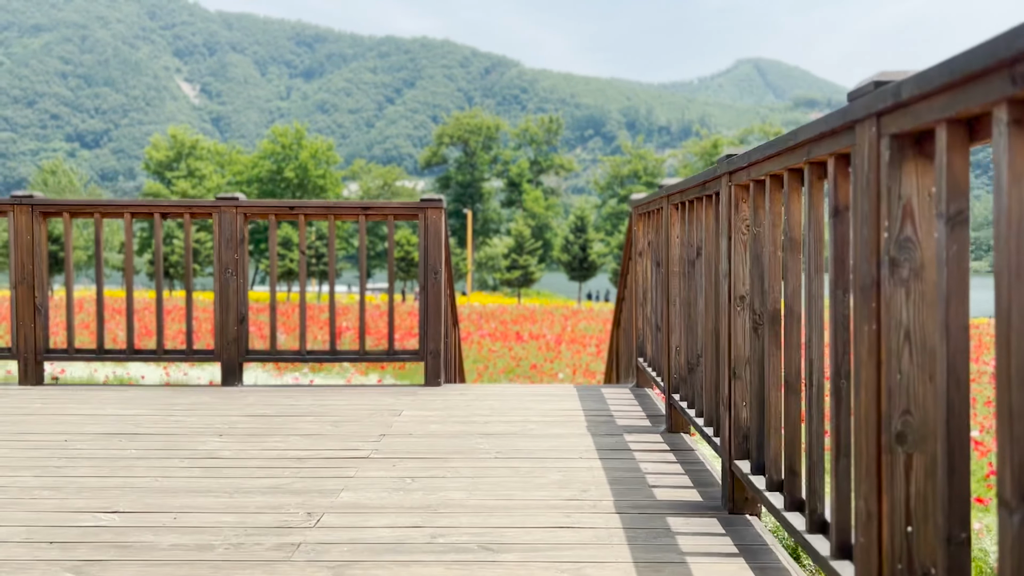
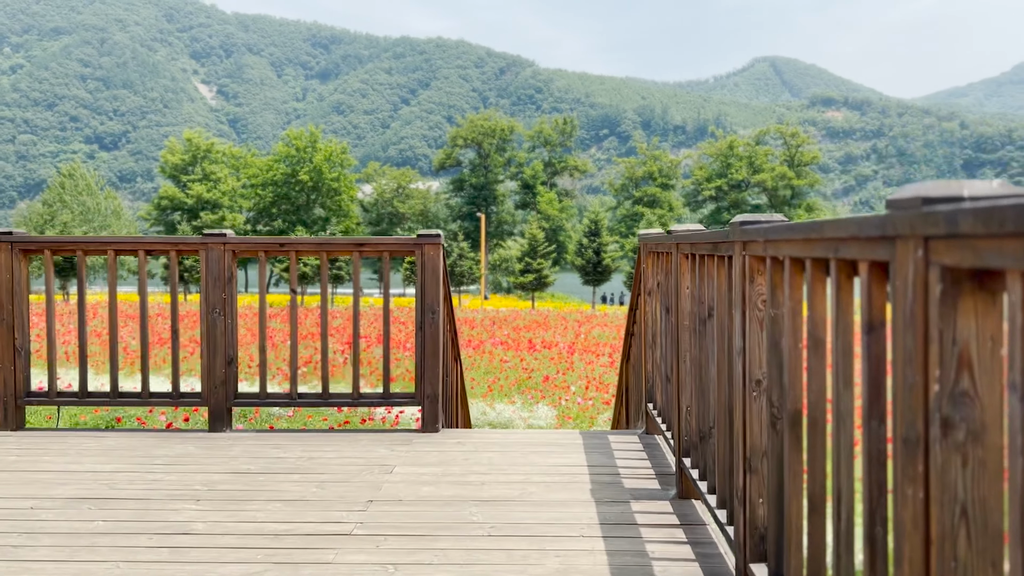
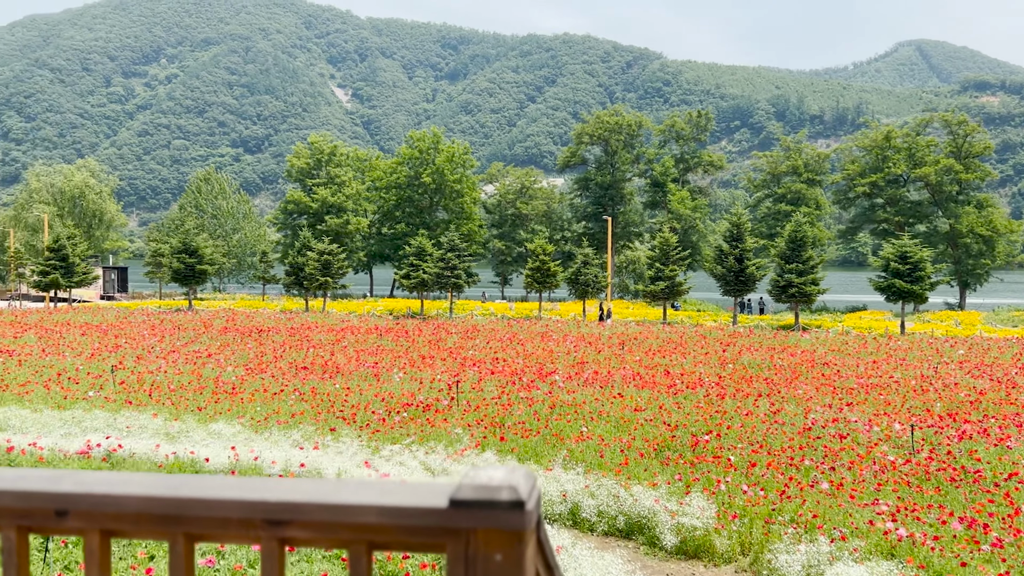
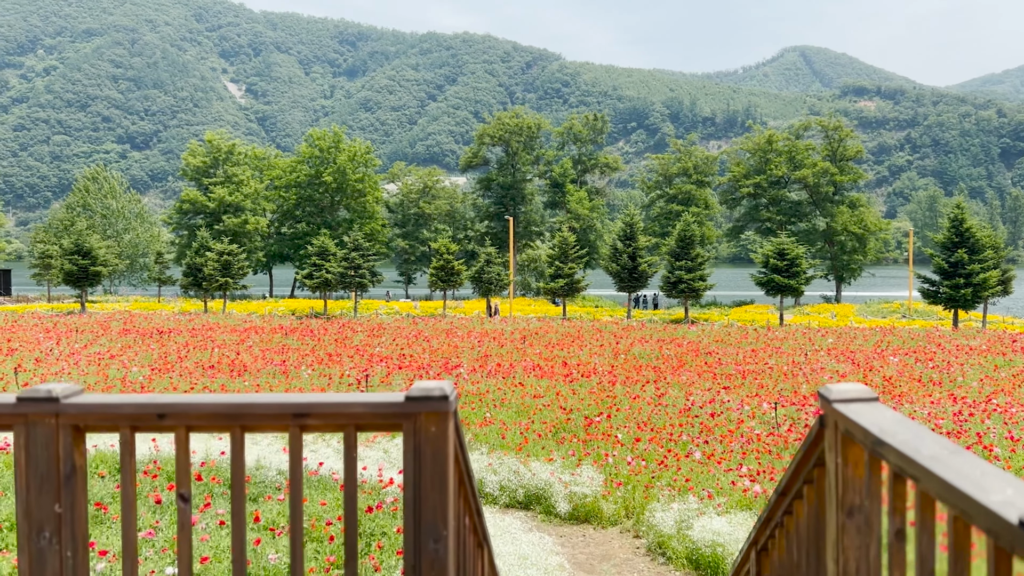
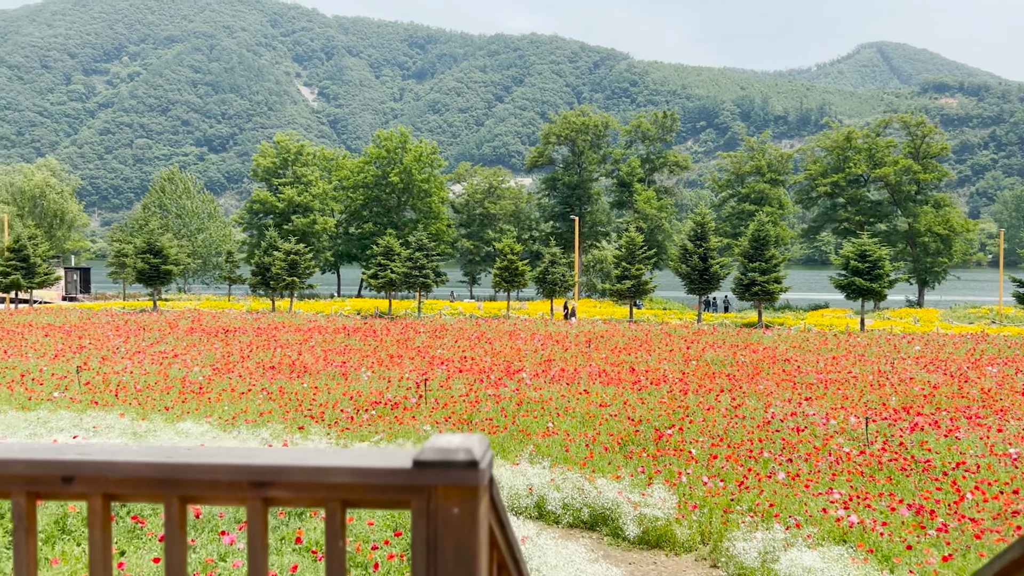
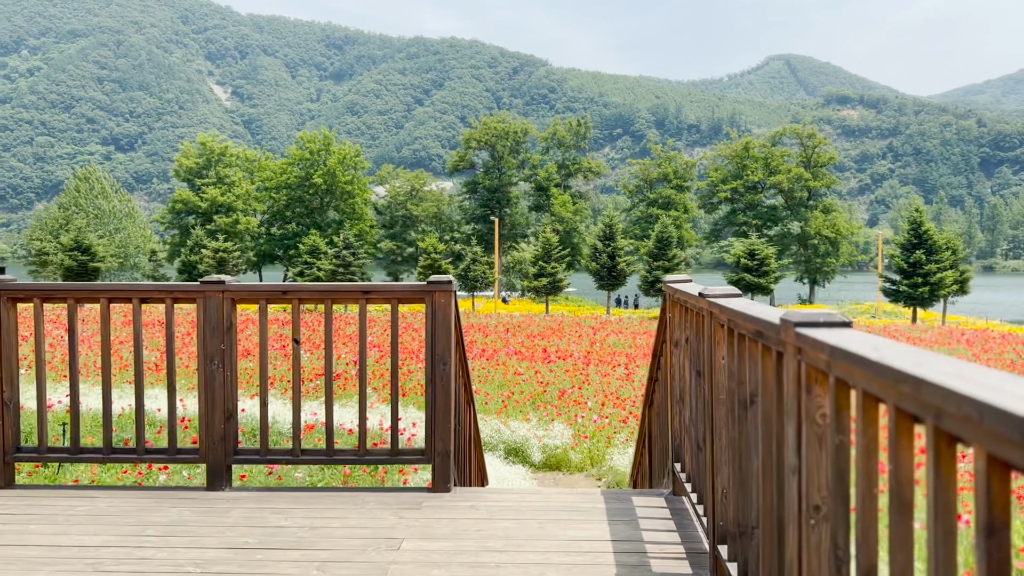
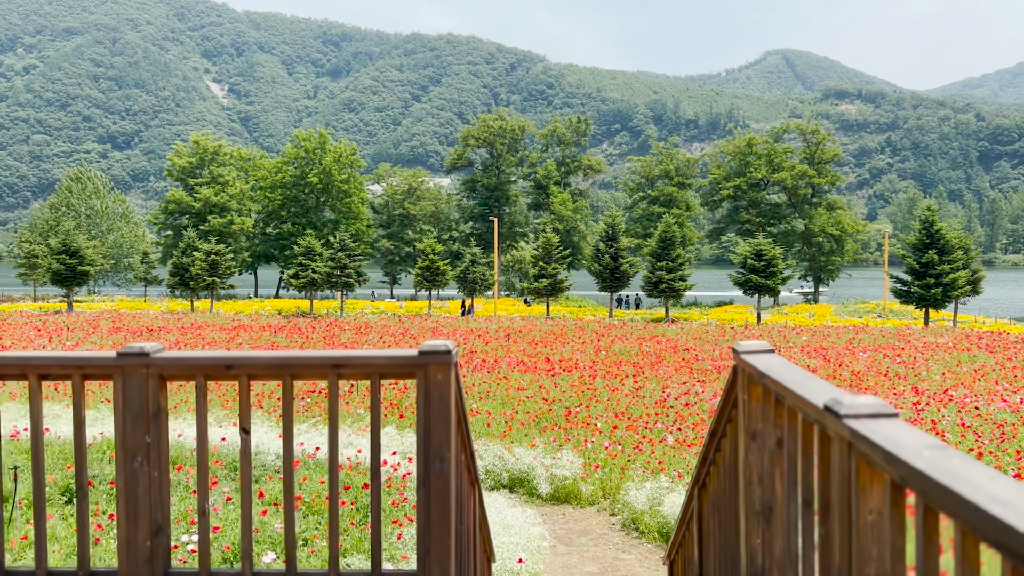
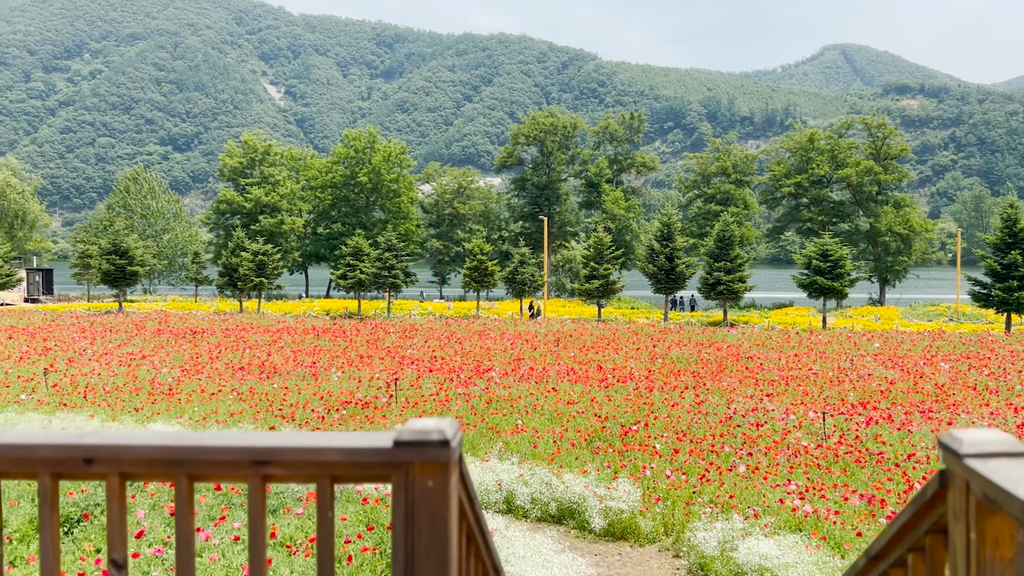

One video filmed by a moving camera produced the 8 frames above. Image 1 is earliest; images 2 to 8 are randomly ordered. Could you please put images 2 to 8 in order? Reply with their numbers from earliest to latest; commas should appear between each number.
2, 6, 7, 4, 8, 5, 3
